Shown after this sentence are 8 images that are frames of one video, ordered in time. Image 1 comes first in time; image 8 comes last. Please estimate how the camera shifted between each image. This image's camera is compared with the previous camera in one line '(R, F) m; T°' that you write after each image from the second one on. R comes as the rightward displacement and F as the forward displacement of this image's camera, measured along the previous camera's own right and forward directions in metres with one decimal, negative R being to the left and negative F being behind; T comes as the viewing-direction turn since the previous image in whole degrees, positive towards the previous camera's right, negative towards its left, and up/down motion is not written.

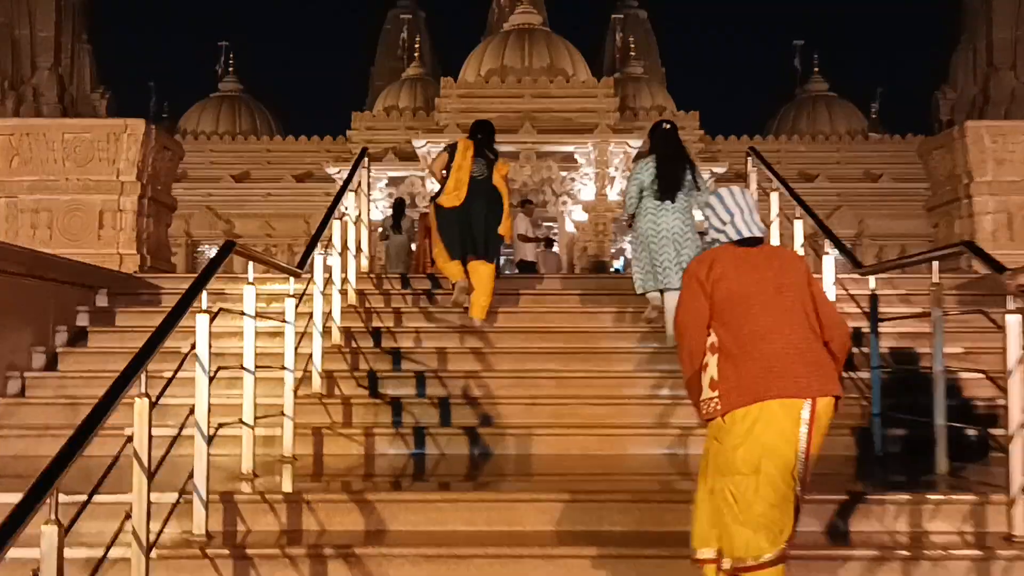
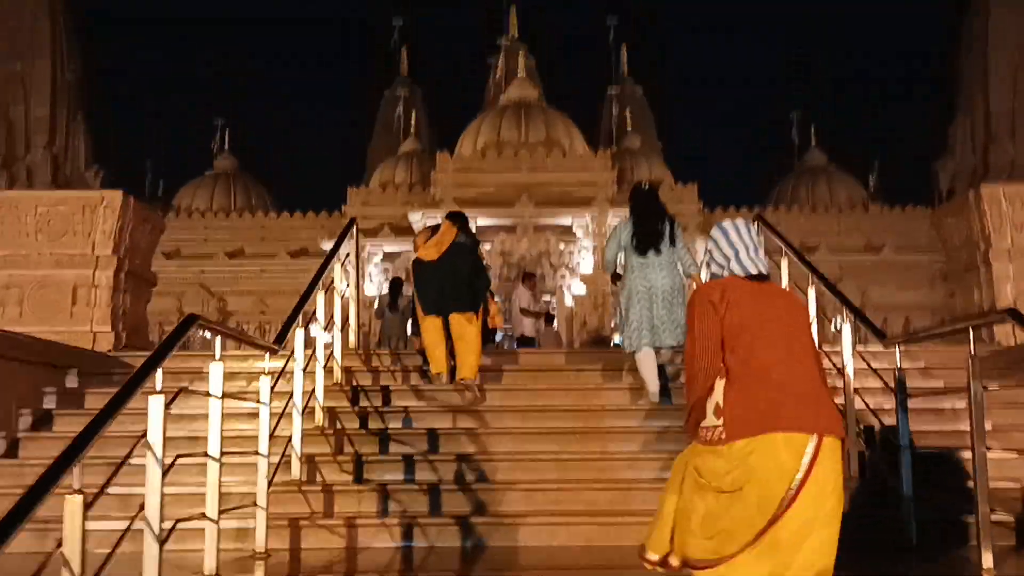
(0.0, +0.3) m; 0°
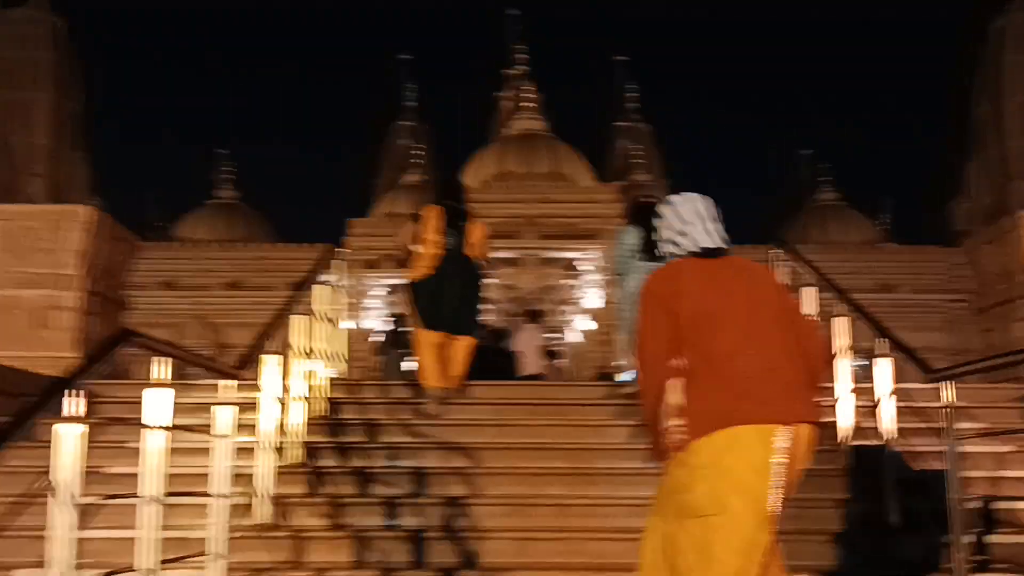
(0.0, +0.4) m; 0°
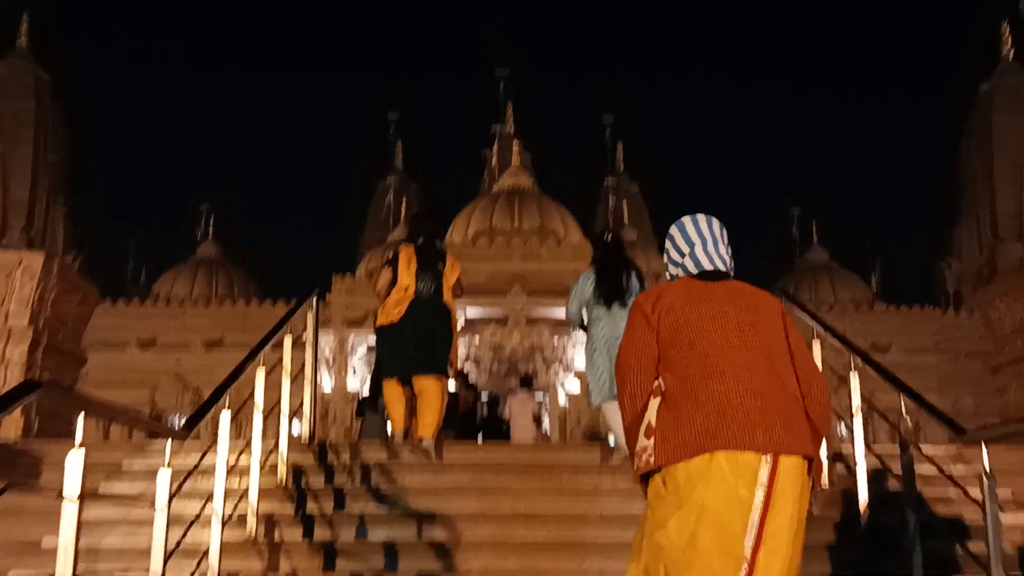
(0.0, +0.3) m; +1°
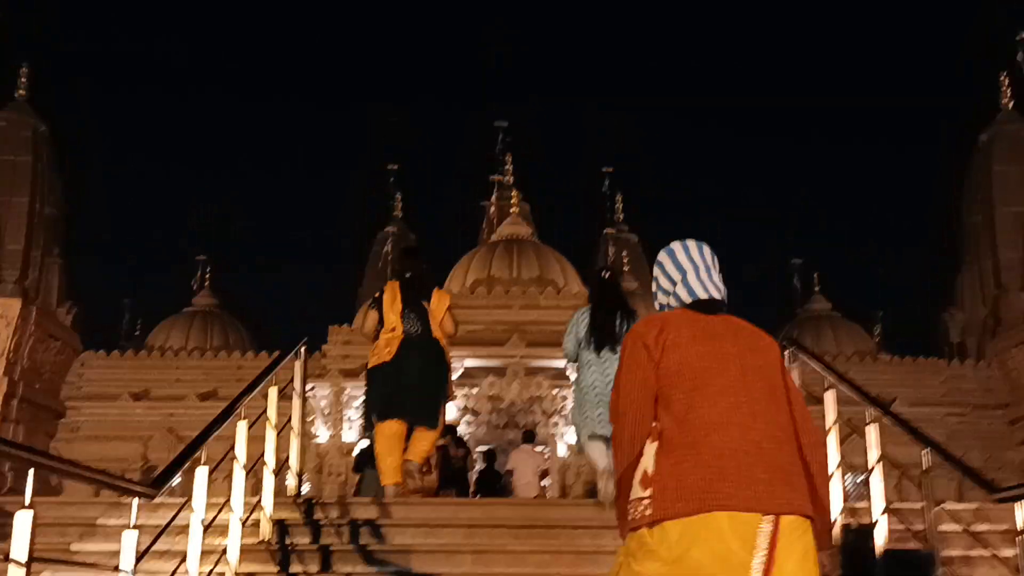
(0.0, +0.2) m; 0°
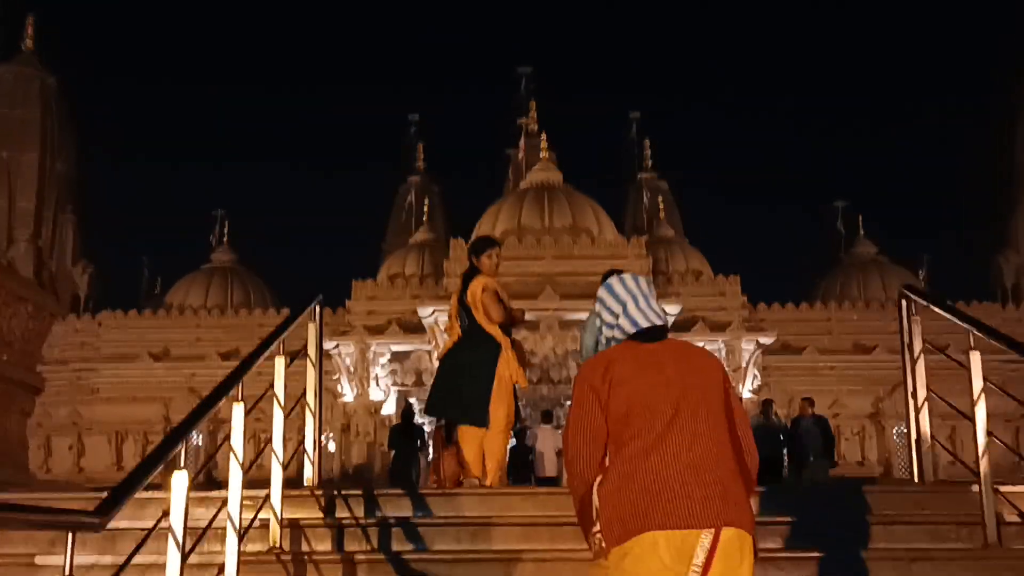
(-0.1, +0.7) m; -1°
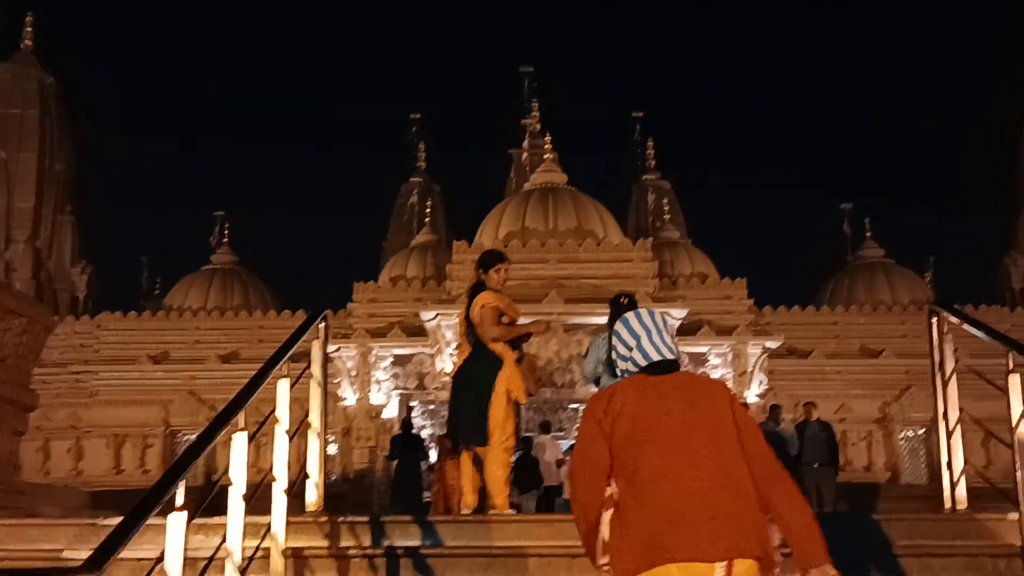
(0.0, +0.2) m; 0°
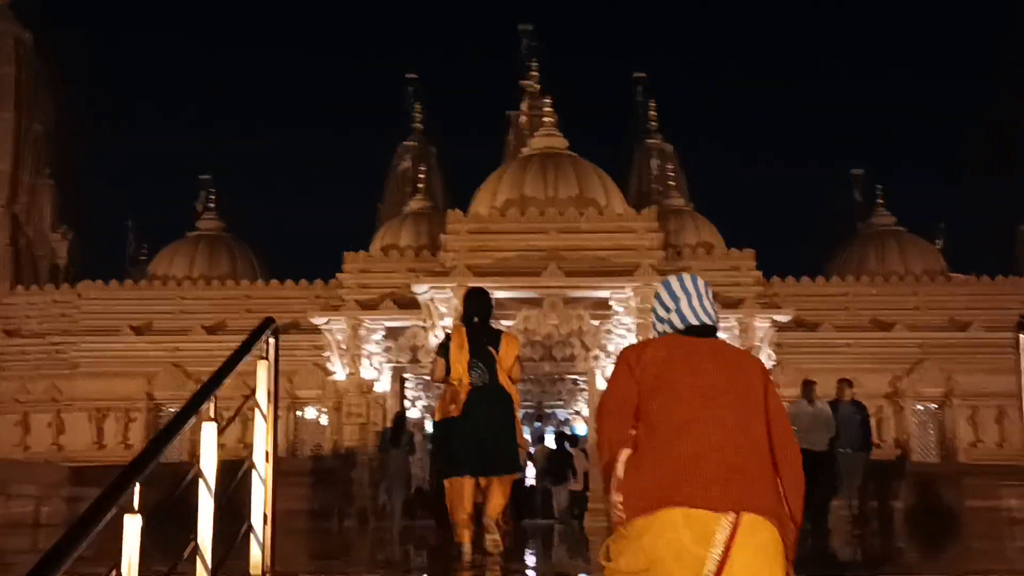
(0.0, +0.6) m; 0°
